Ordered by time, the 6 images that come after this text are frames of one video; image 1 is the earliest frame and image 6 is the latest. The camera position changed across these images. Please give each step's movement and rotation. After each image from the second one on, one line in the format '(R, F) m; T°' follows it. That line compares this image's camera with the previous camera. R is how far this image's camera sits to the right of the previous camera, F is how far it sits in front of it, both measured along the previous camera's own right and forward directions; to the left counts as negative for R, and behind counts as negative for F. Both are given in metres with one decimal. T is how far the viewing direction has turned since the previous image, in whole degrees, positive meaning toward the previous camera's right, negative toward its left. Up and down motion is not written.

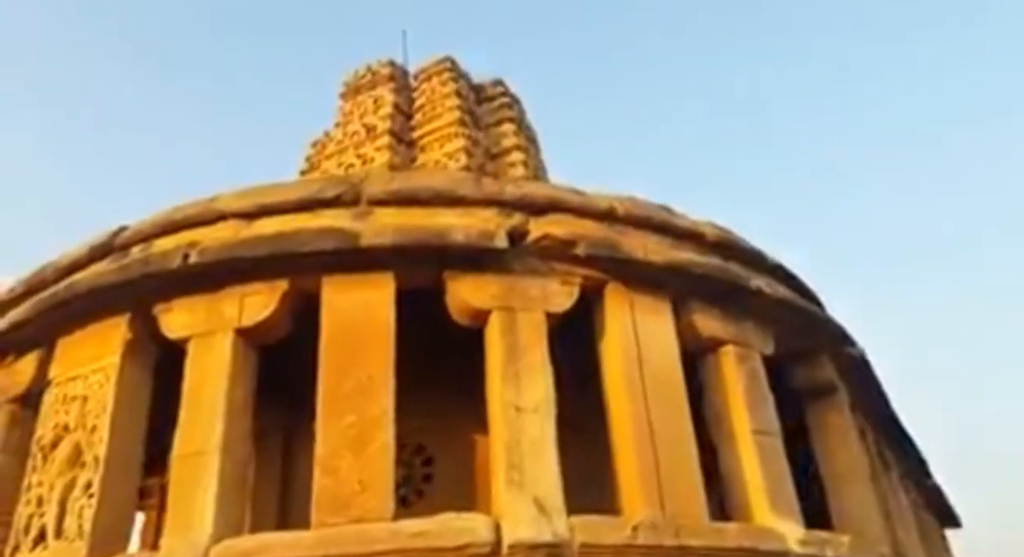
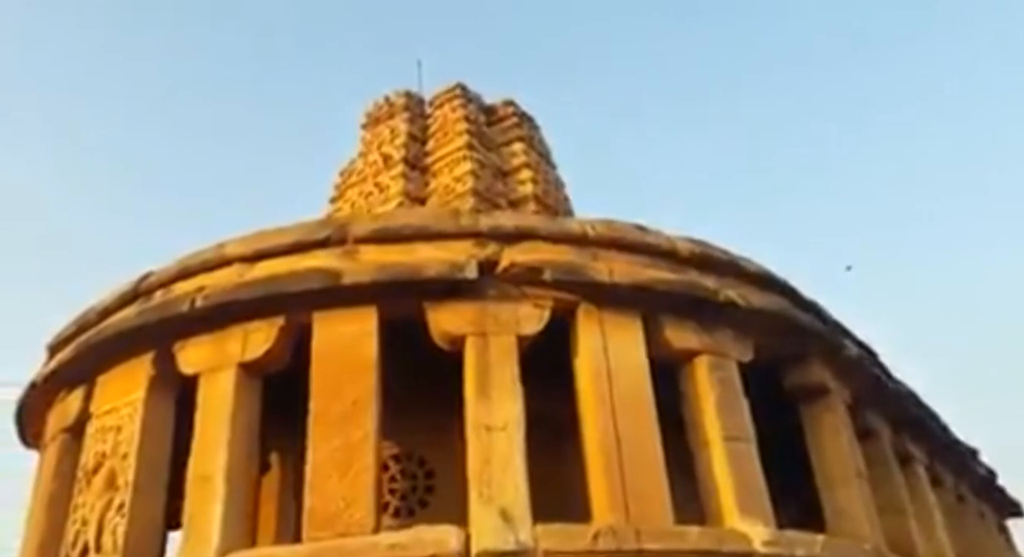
(+0.5, -0.3) m; -5°
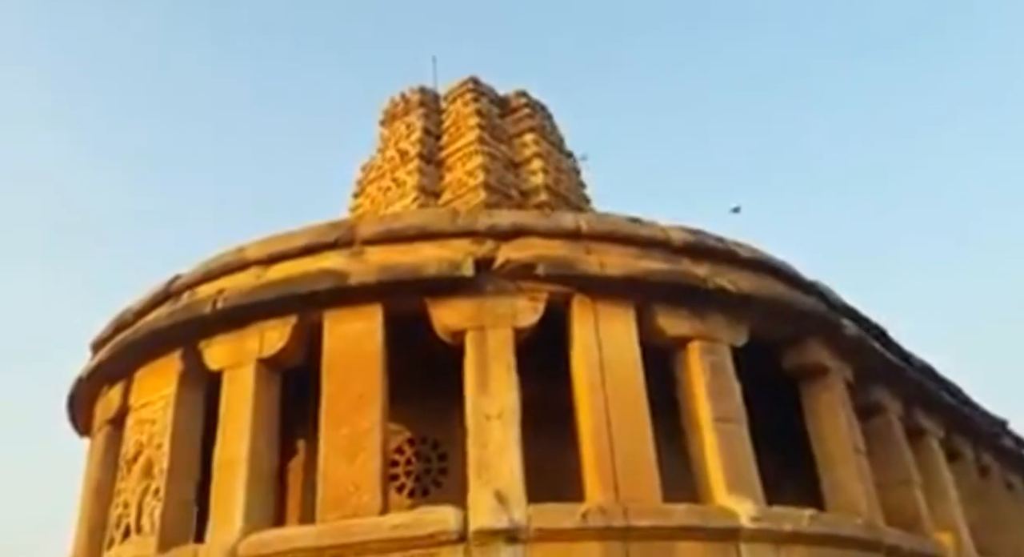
(+0.3, -0.2) m; -3°
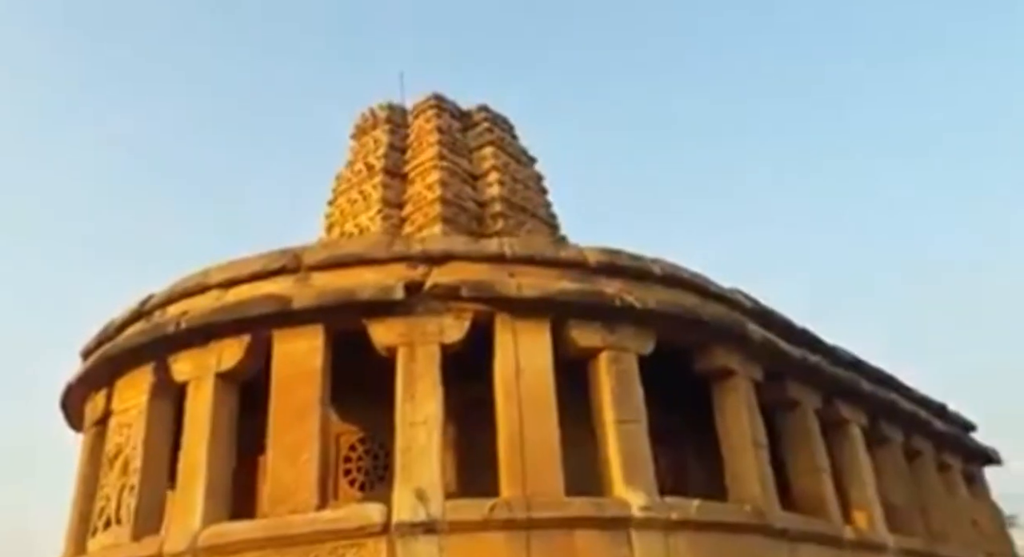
(+0.5, -0.6) m; -1°
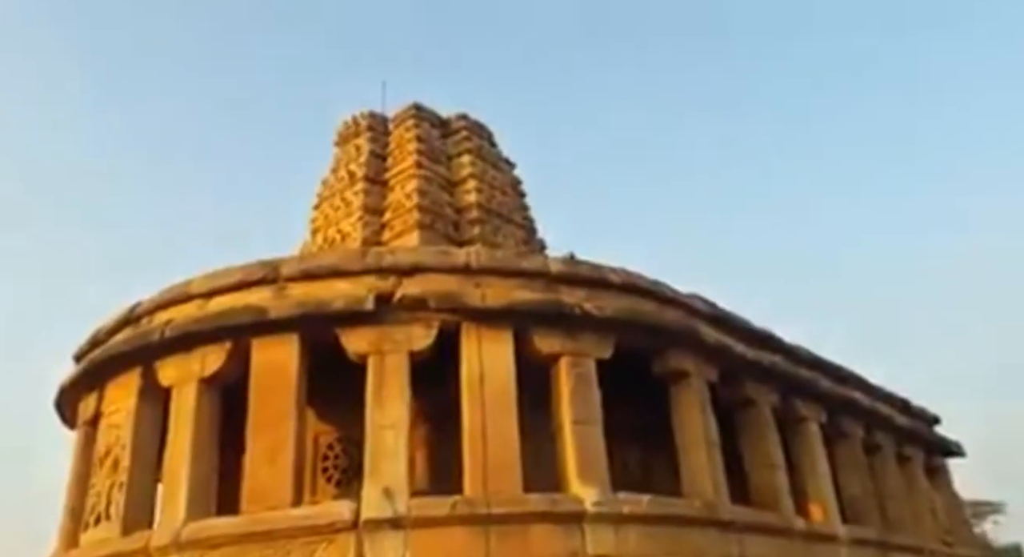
(+0.2, -0.3) m; 0°
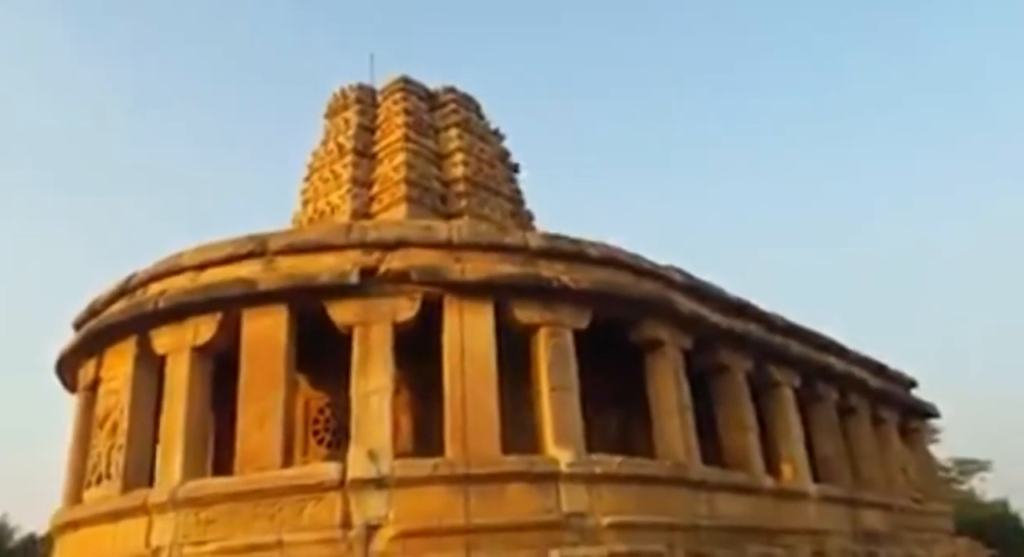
(+0.1, -0.2) m; 0°
